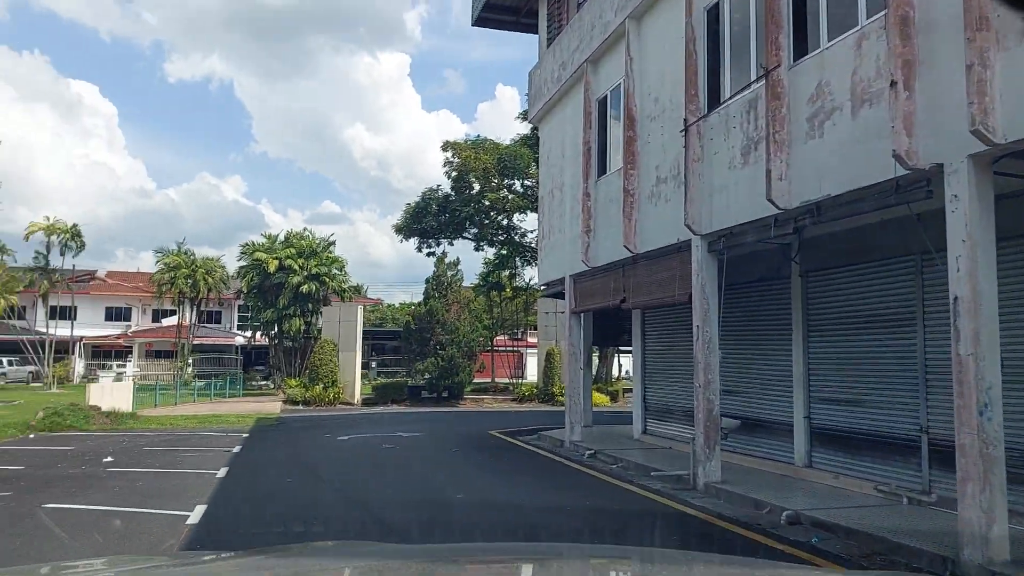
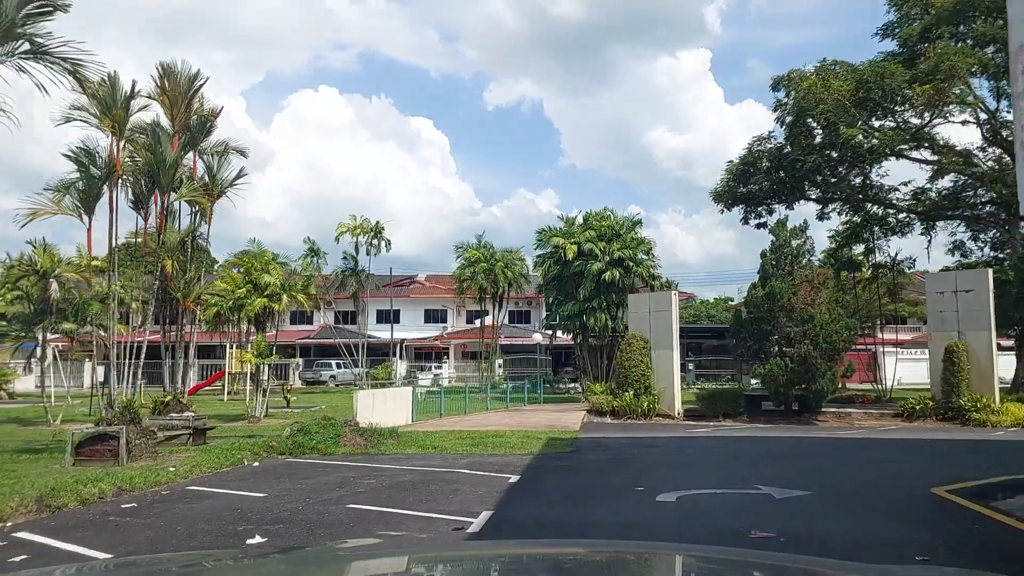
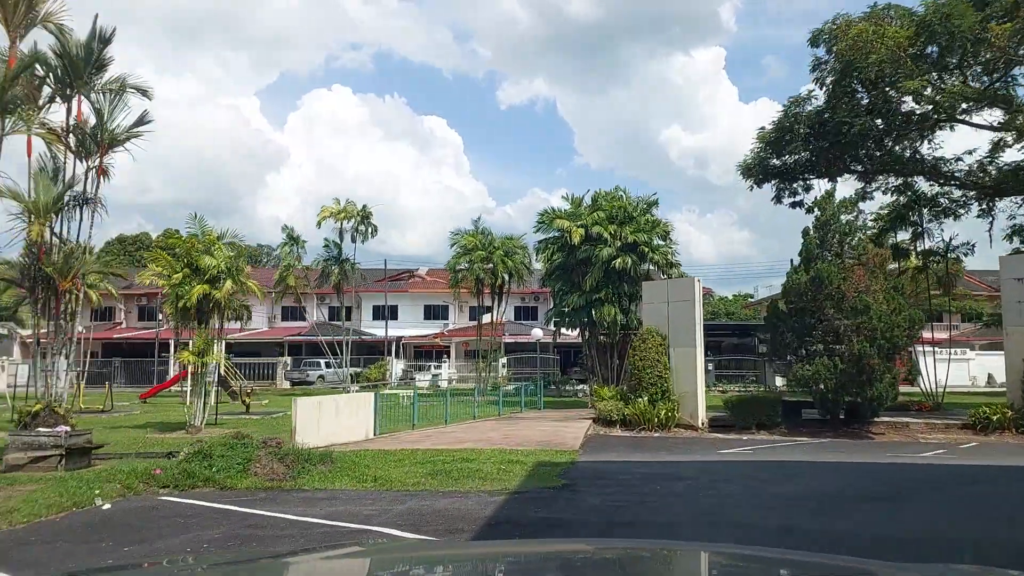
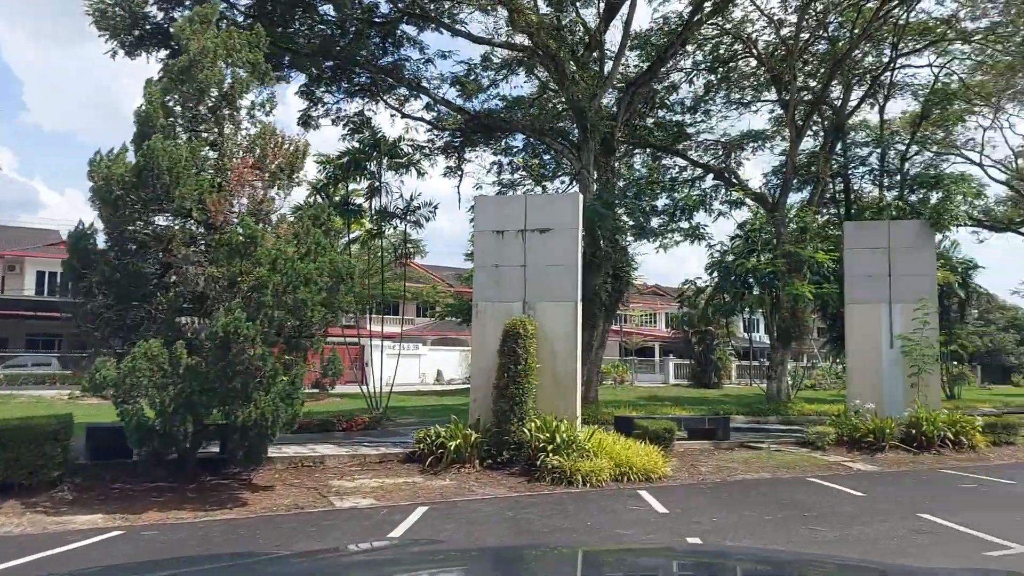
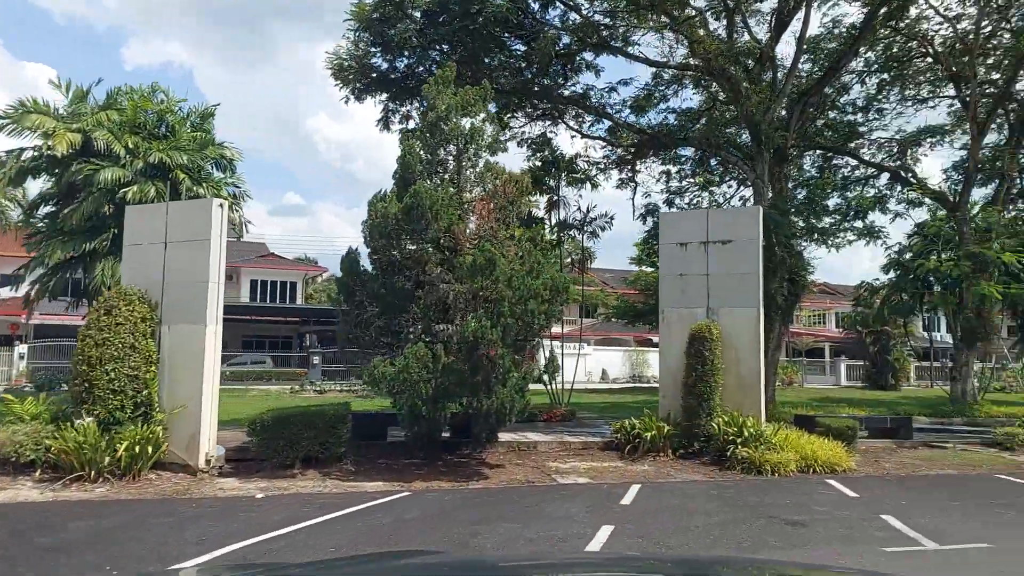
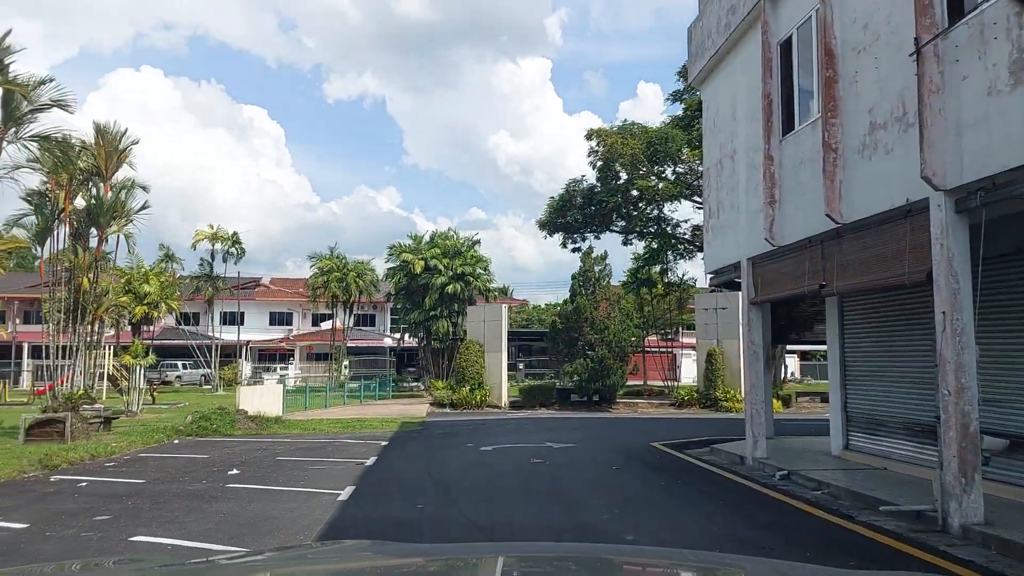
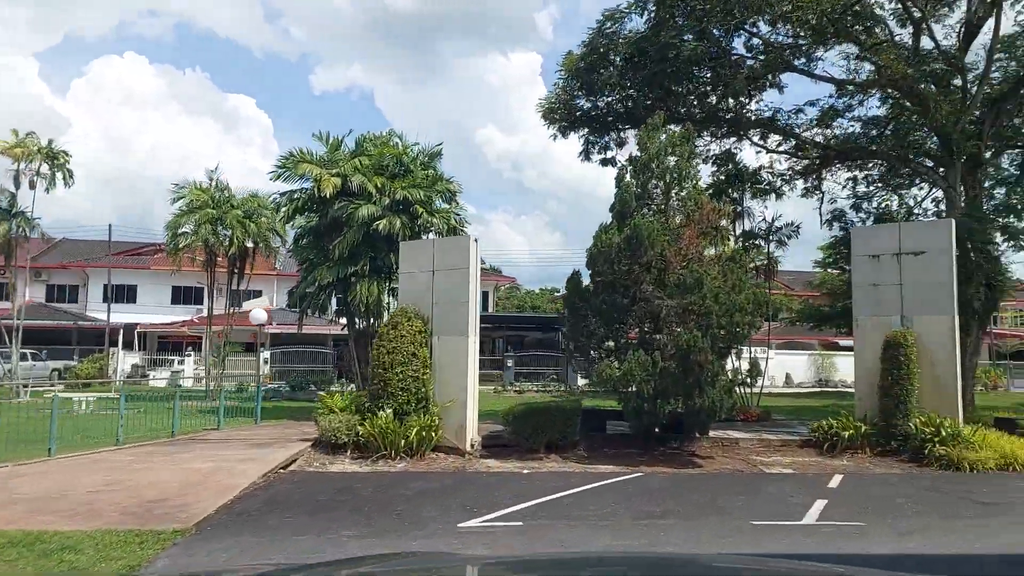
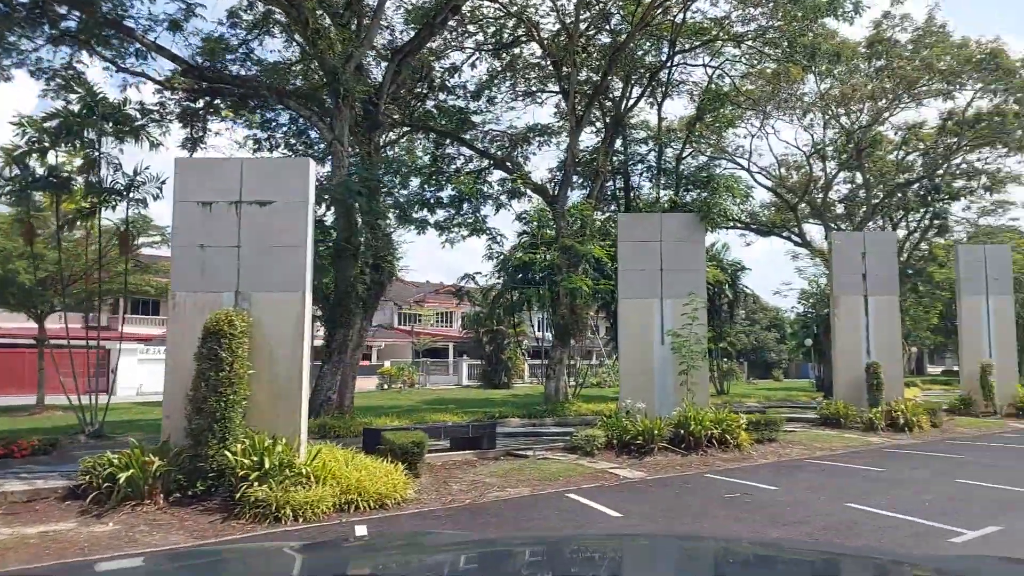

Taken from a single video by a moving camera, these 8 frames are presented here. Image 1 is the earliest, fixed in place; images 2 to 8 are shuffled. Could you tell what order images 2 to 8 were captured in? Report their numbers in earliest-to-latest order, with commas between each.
6, 2, 3, 7, 5, 4, 8
